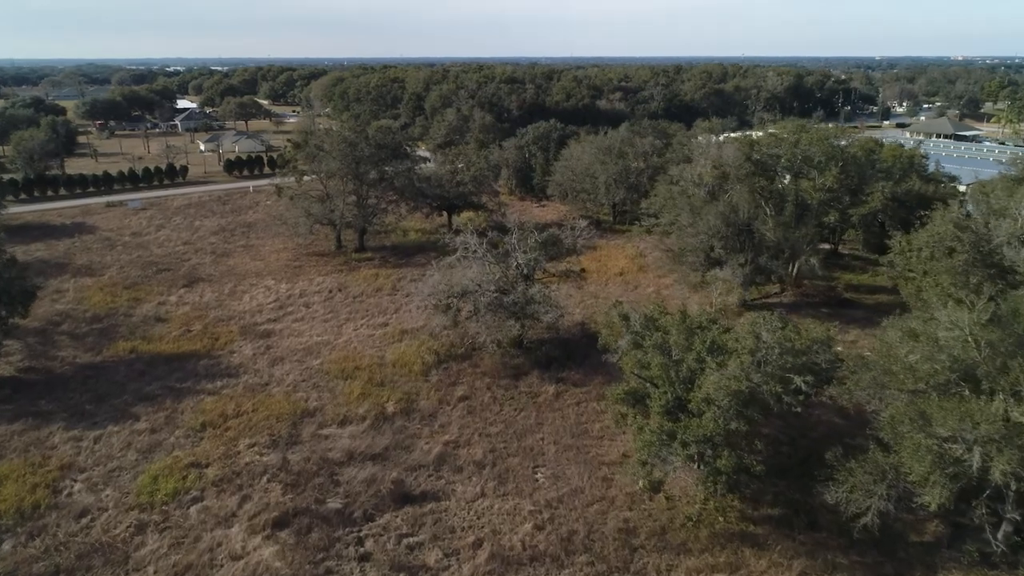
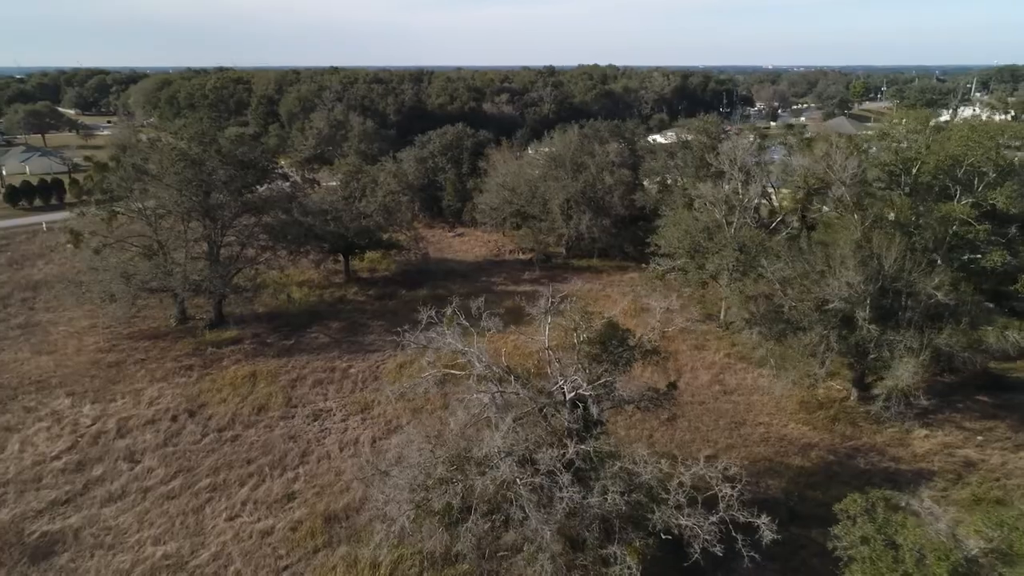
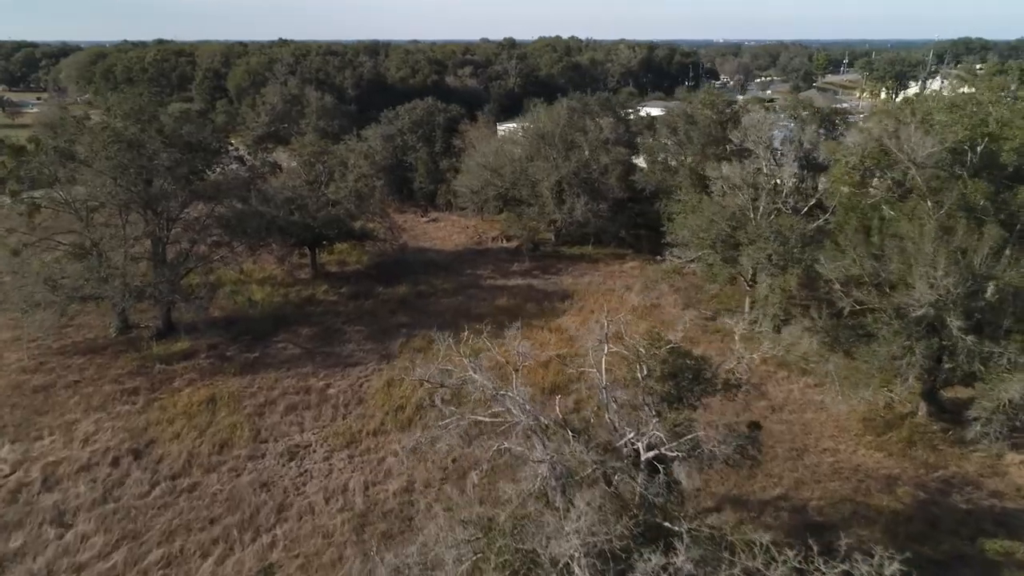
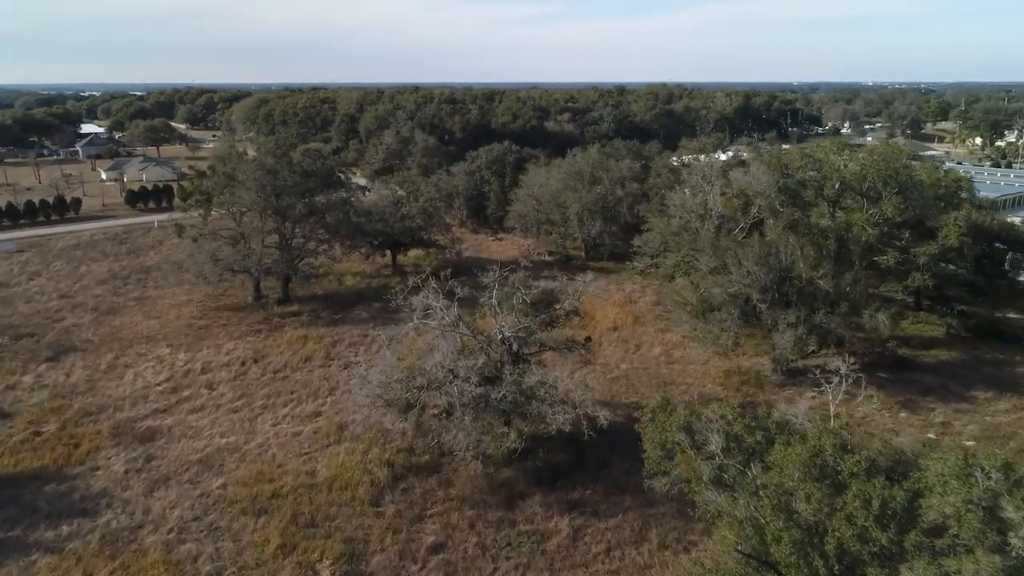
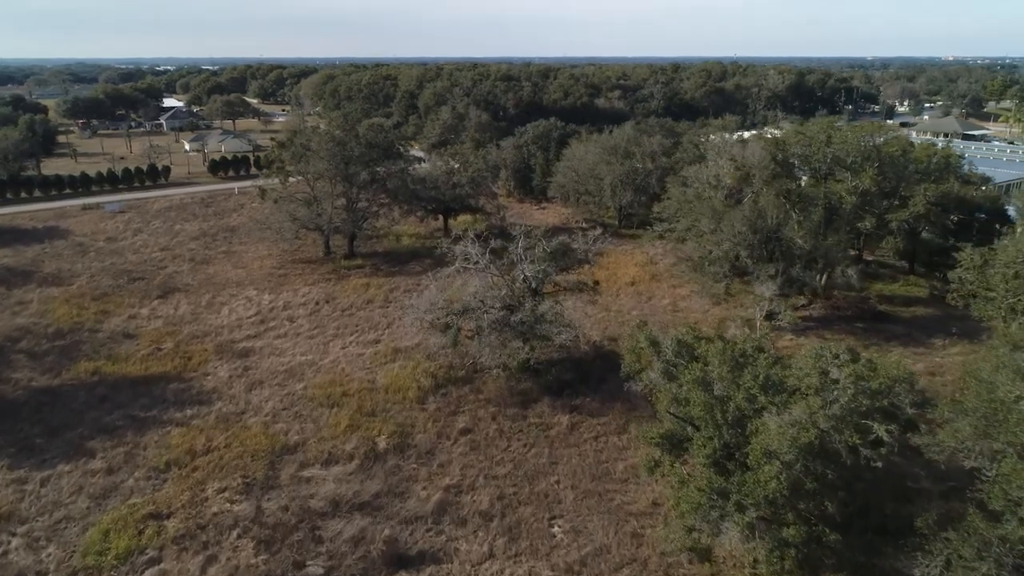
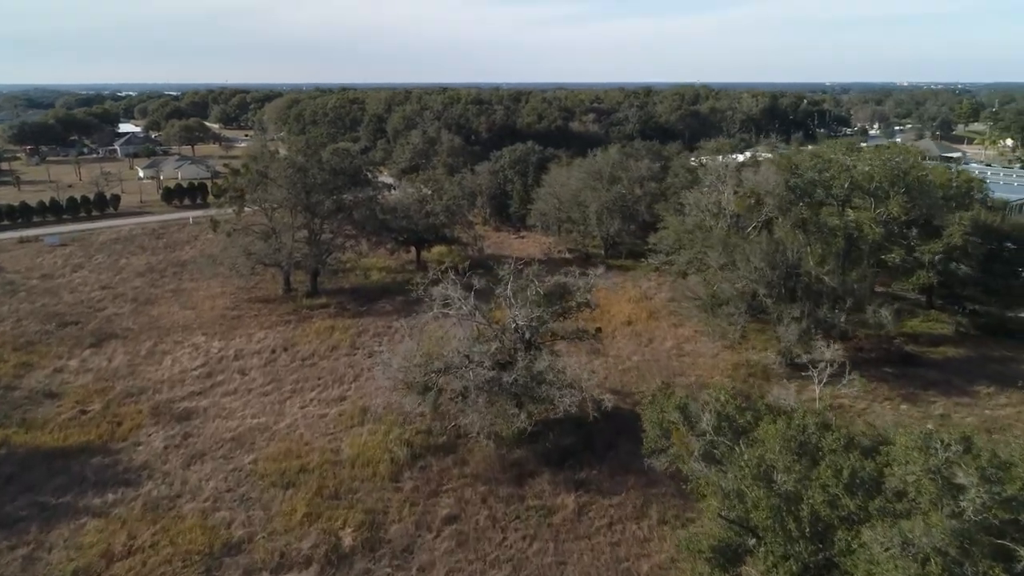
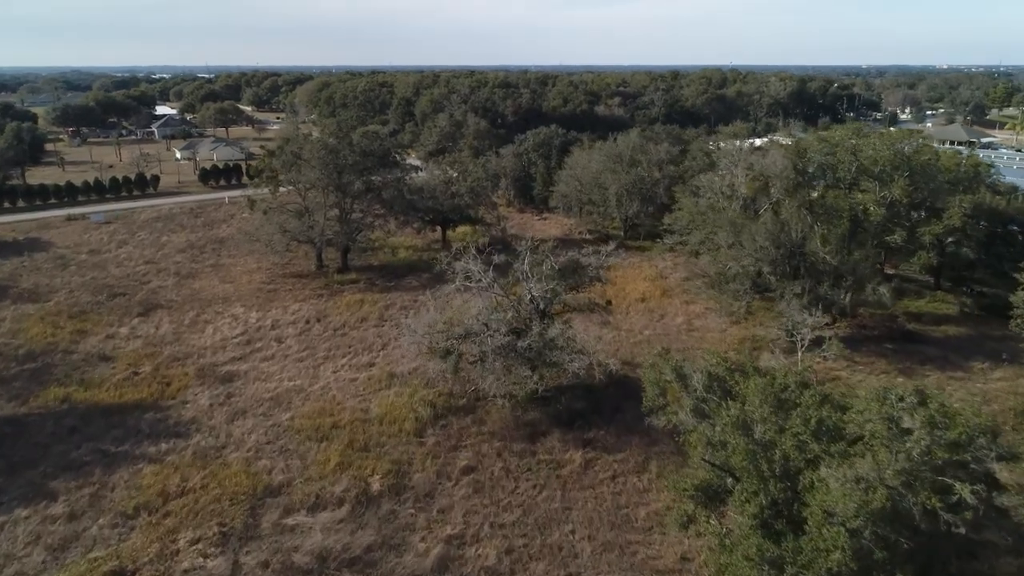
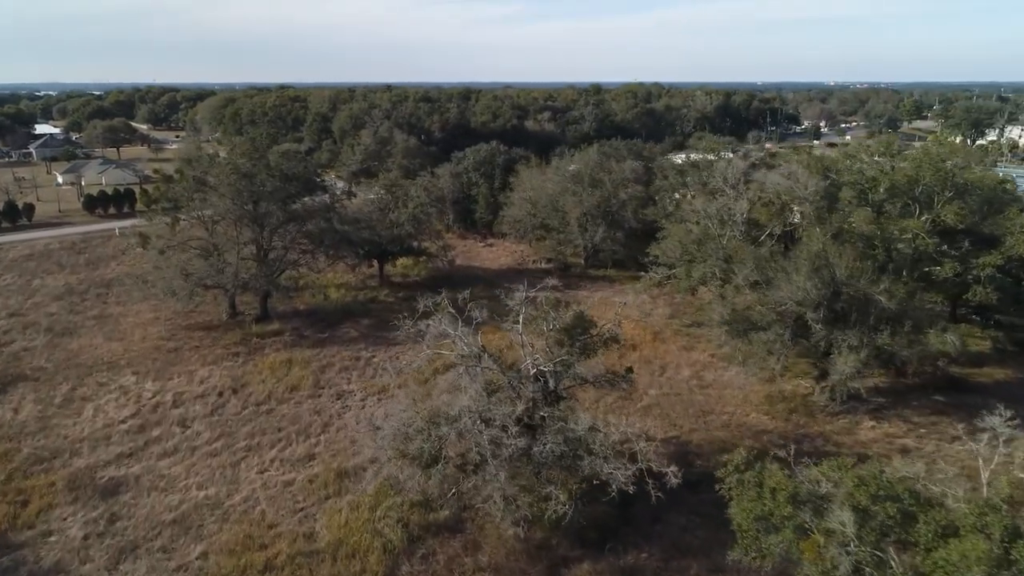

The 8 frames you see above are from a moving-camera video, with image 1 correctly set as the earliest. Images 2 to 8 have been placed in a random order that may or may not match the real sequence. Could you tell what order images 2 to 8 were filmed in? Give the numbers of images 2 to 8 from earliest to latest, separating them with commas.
5, 7, 6, 4, 8, 2, 3
